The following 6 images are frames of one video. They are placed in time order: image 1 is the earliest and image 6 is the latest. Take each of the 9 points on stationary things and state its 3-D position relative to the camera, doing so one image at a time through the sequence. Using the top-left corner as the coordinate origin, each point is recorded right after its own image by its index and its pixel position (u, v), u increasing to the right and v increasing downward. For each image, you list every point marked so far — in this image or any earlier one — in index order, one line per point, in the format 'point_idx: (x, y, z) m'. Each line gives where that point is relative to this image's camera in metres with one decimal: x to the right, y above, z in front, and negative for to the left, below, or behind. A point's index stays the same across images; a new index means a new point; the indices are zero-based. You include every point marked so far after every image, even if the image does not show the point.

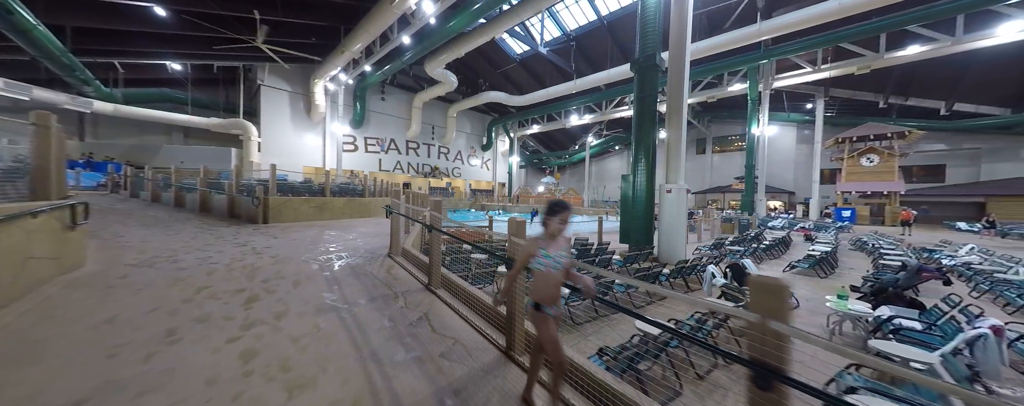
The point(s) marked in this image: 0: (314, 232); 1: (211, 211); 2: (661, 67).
0: (-5.2, -0.8, +7.0) m
1: (-11.3, -0.3, +9.9) m
2: (+4.1, +3.7, +7.3) m
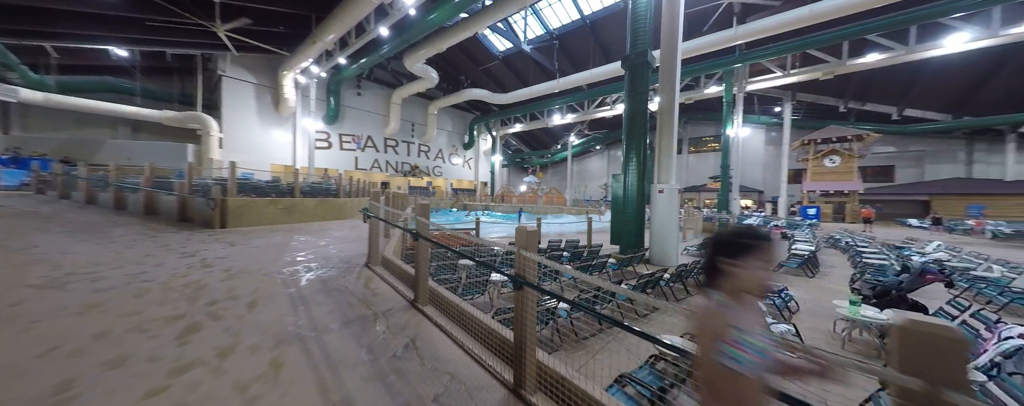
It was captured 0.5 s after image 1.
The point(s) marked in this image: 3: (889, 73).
0: (-5.5, -0.8, +6.3) m
1: (-11.7, -0.4, +8.8) m
2: (+3.8, +3.7, +7.1) m
3: (+26.7, +9.3, +18.7) m
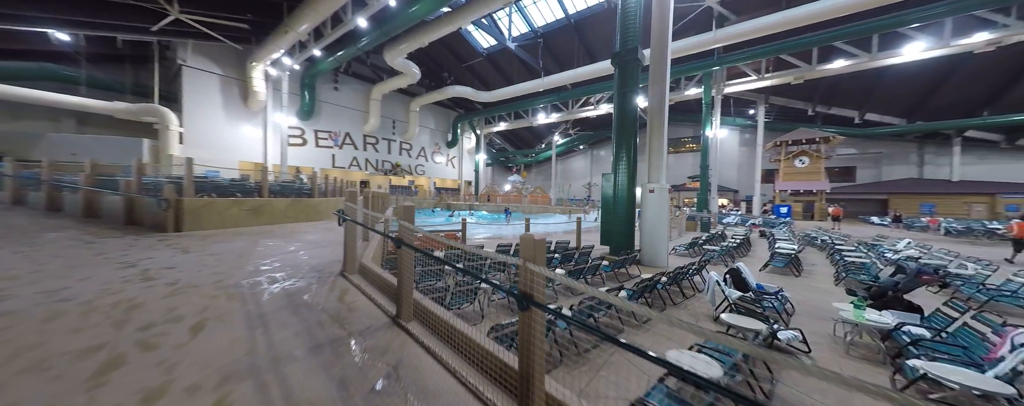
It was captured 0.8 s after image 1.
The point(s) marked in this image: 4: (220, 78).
0: (-5.7, -0.8, +5.7) m
1: (-12.1, -0.4, +7.8) m
2: (+3.5, +3.8, +7.1) m
3: (+25.6, +9.4, +19.9) m
4: (-20.6, +8.8, +18.7) m
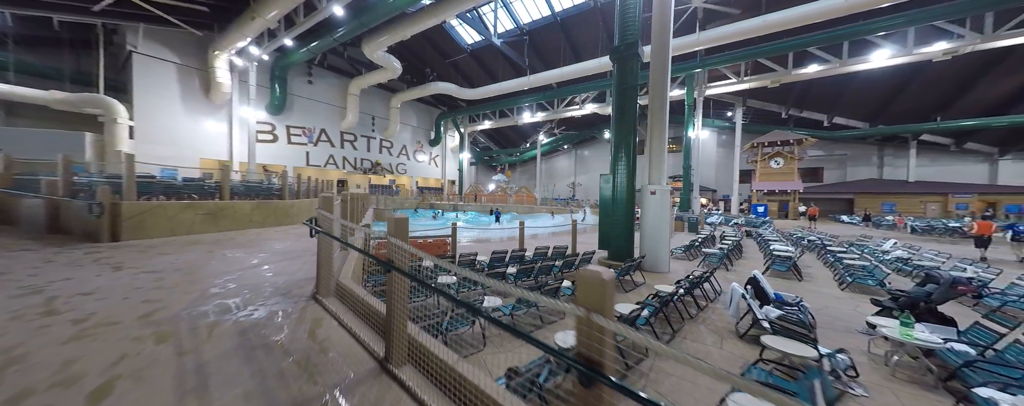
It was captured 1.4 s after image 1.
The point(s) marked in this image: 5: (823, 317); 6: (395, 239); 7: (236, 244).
0: (-5.8, -0.9, +4.8) m
1: (-12.3, -0.5, +6.6) m
2: (+3.3, +3.7, +6.8) m
3: (+24.6, +9.5, +20.9) m
4: (-21.4, +8.7, +16.9) m
5: (+4.5, -1.6, +3.8) m
6: (-0.9, -0.3, +1.9) m
7: (-5.8, -0.9, +5.6) m
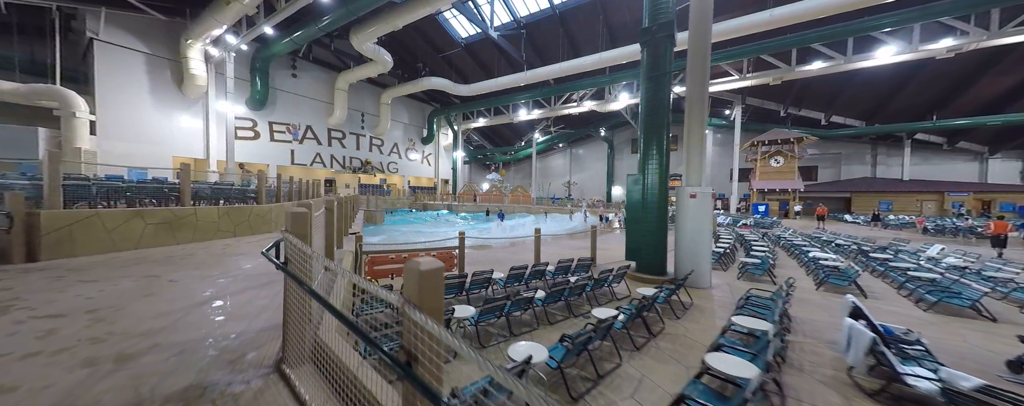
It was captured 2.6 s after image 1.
0: (-5.3, -1.1, +3.8) m
1: (-11.9, -0.7, +5.3) m
2: (+3.6, +3.6, +5.9) m
3: (+24.5, +9.6, +20.6) m
4: (-21.4, +8.5, +15.3) m
5: (+4.9, -1.7, +3.0) m
6: (-0.4, -0.4, +1.0) m
7: (-5.4, -1.0, +4.5) m
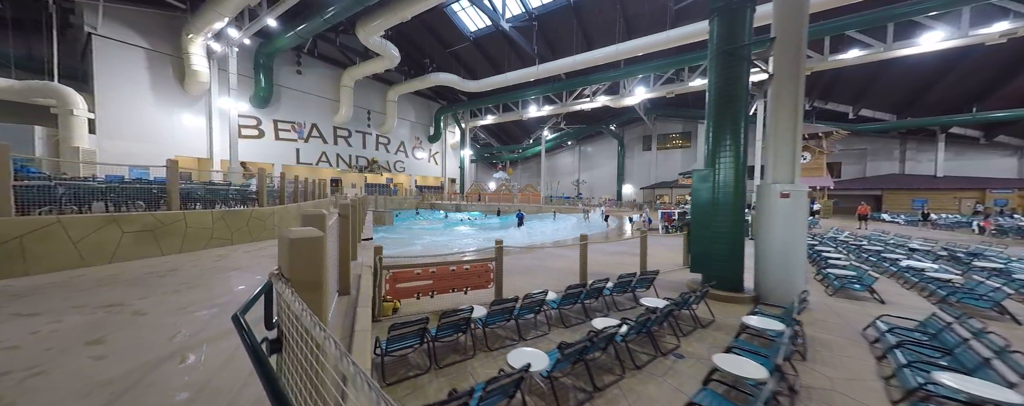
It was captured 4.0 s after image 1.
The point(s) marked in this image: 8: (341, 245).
0: (-4.5, -1.1, +2.9) m
1: (-11.1, -0.8, +4.5) m
2: (+4.5, +3.6, +4.9) m
3: (+25.5, +9.7, +19.3) m
4: (-20.5, +8.5, +14.6) m
5: (+5.7, -1.8, +2.0) m
6: (+0.4, -0.4, 0.0) m
7: (-4.6, -1.1, +3.6) m
8: (-2.1, -0.5, +3.2) m
